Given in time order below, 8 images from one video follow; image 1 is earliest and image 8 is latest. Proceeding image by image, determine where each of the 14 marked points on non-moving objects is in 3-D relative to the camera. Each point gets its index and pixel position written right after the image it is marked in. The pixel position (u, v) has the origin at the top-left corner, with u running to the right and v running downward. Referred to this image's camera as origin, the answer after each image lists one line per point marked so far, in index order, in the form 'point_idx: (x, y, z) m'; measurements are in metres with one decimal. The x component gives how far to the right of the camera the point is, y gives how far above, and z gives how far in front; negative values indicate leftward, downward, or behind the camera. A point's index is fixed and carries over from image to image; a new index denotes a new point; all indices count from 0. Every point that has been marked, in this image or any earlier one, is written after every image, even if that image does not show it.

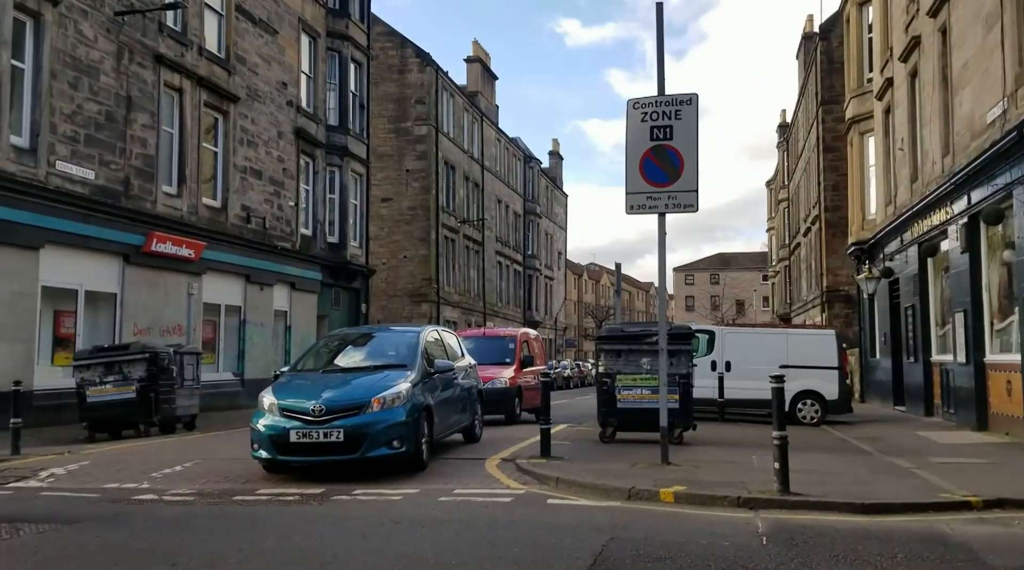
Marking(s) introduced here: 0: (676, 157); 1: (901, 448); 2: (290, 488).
0: (+1.7, +1.4, +11.5) m
1: (+5.5, -2.3, +15.4) m
2: (-2.1, -1.9, +9.9) m
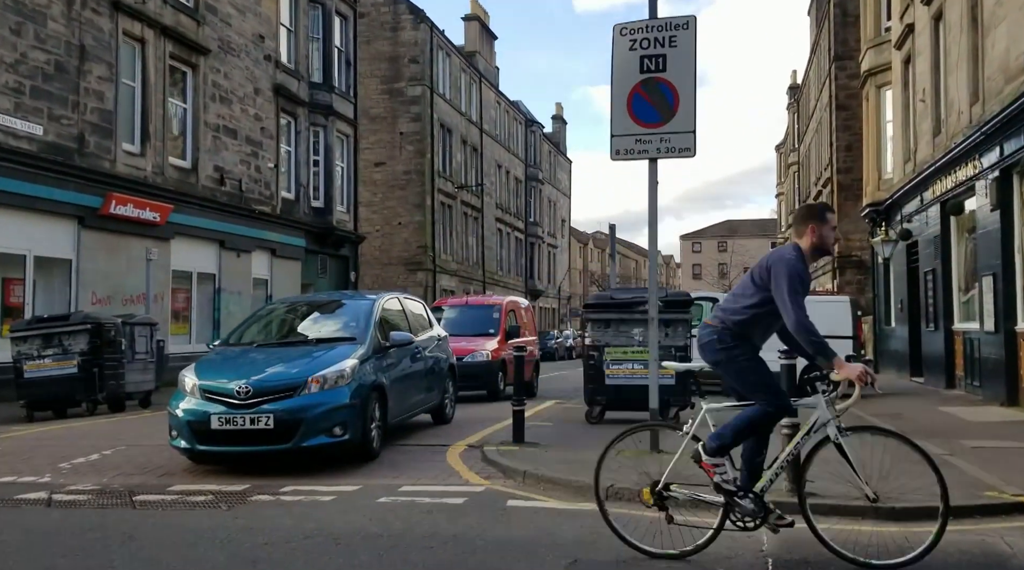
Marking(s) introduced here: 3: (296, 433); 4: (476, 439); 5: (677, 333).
0: (+1.4, +1.8, +9.9) m
1: (+5.3, -1.8, +13.8) m
2: (-2.4, -1.6, +8.4) m
3: (-1.7, -1.2, +8.5) m
4: (-0.4, -1.5, +10.3) m
5: (+1.9, -0.6, +12.4) m
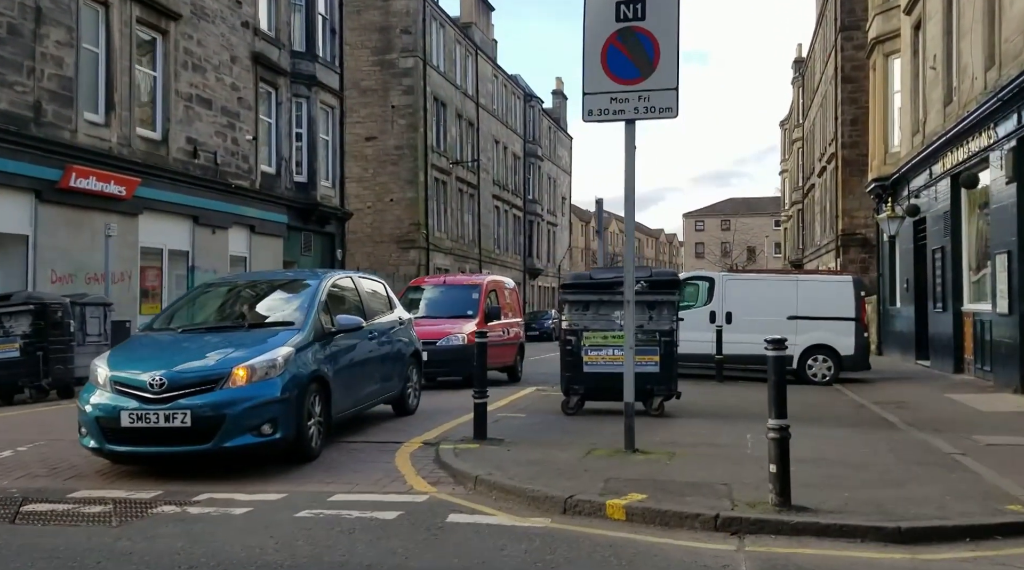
0: (+1.1, +2.0, +8.8) m
1: (+5.0, -1.6, +12.7) m
2: (-2.7, -1.4, +7.4) m
3: (-2.1, -1.0, +7.5) m
4: (-0.7, -1.3, +9.2) m
5: (+1.6, -0.3, +11.4) m
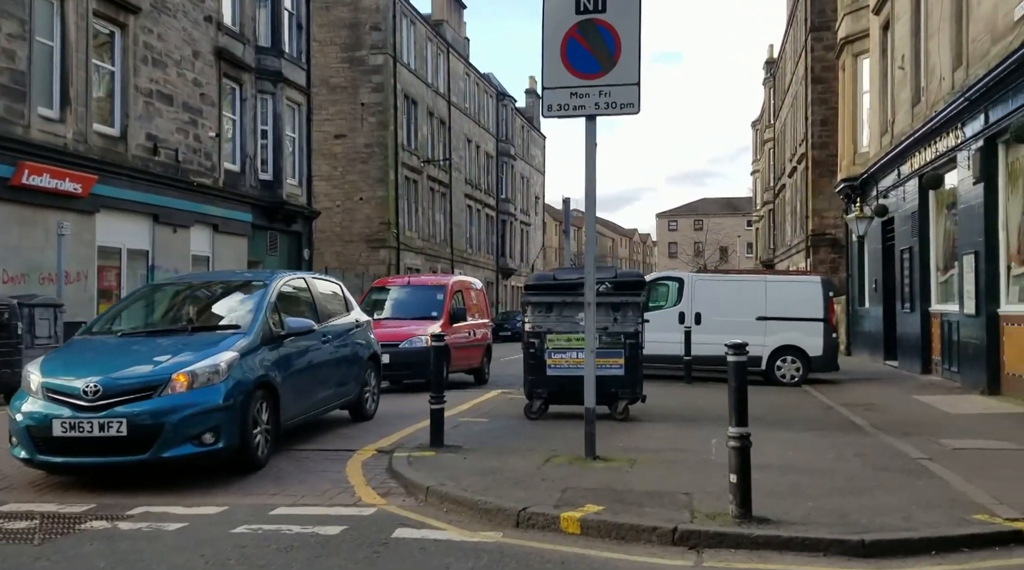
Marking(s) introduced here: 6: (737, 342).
0: (+0.8, +2.0, +8.5) m
1: (+4.5, -1.6, +12.6) m
2: (-3.0, -1.4, +7.0) m
3: (-2.4, -1.0, +7.1) m
4: (-1.0, -1.3, +8.9) m
5: (+1.2, -0.4, +11.1) m
6: (+1.4, -0.4, +6.7) m
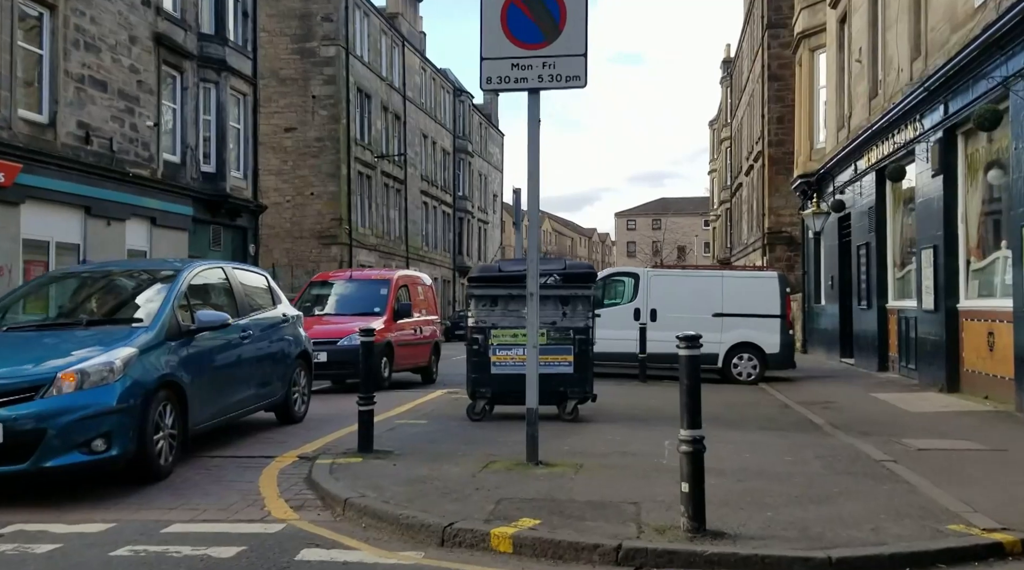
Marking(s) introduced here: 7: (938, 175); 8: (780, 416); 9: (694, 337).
0: (+0.3, +2.0, +7.9) m
1: (+3.9, -1.5, +12.1) m
2: (-3.4, -1.3, +6.2) m
3: (-2.8, -1.0, +6.3) m
4: (-1.5, -1.2, +8.2) m
5: (+0.6, -0.3, +10.5) m
6: (+1.0, -0.3, +6.1) m
7: (+6.2, +1.6, +15.5) m
8: (+3.1, -1.5, +12.2) m
9: (+1.0, -0.3, +6.1) m
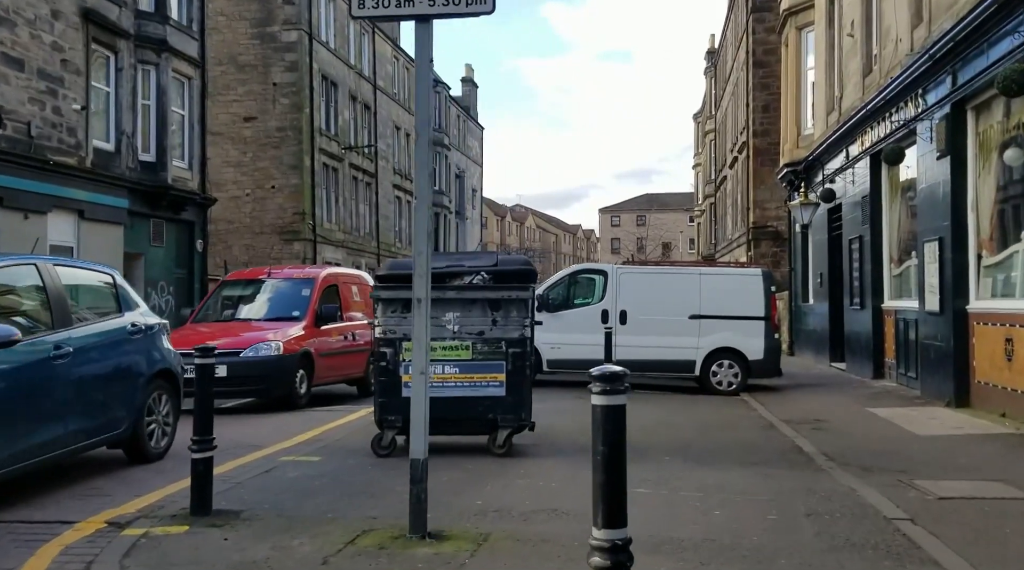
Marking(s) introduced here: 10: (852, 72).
0: (-0.3, +2.0, +5.8) m
1: (+3.2, -1.5, +10.1) m
2: (-4.0, -1.4, +4.2) m
3: (-3.4, -1.0, +4.3) m
4: (-2.1, -1.2, +6.2) m
5: (0.0, -0.3, +8.5) m
6: (+0.4, -0.3, +4.0) m
7: (+5.4, +1.6, +13.5) m
8: (+2.4, -1.5, +10.2) m
9: (+0.5, -0.3, +4.1) m
10: (+6.1, +3.8, +19.1) m
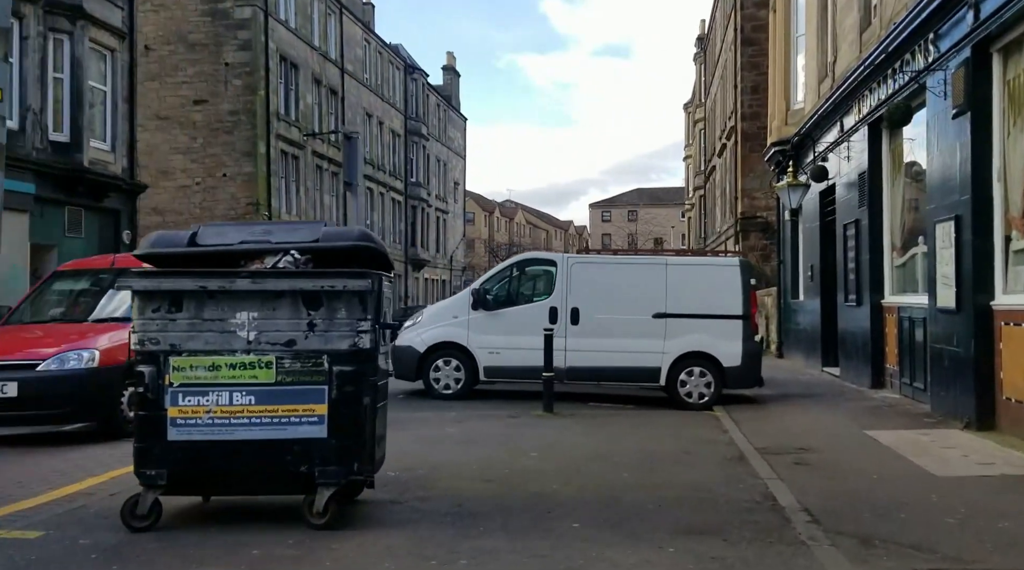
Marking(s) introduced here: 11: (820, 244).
0: (-1.2, +2.1, +3.1) m
1: (+2.3, -1.4, +7.3) m
2: (-4.9, -1.3, +1.4) m
3: (-4.3, -0.9, +1.5) m
4: (-3.0, -1.2, +3.4) m
5: (-0.9, -0.2, +5.7) m
6: (-0.5, -0.2, +1.3) m
7: (+4.5, +1.7, +10.8) m
8: (+1.5, -1.4, +7.5) m
9: (-0.4, -0.3, +1.3) m
10: (+5.1, +3.9, +16.4) m
11: (+5.5, +0.7, +19.1) m
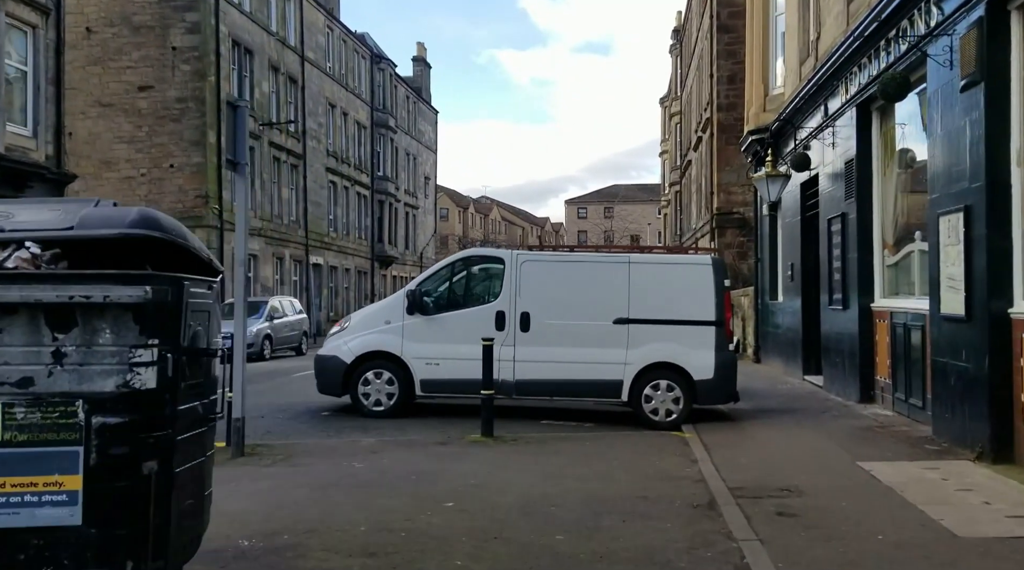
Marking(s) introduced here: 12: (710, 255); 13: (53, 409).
0: (-1.7, +2.0, +1.2) m
1: (+1.8, -1.5, +5.6) m
2: (-5.3, -1.3, -0.5) m
3: (-4.7, -1.0, -0.4) m
4: (-3.5, -1.2, +1.6) m
5: (-1.5, -0.2, +3.9) m
6: (-0.9, -0.3, -0.5) m
7: (+3.9, +1.7, +9.1) m
8: (+0.9, -1.4, +5.7) m
9: (-0.9, -0.3, -0.5) m
10: (+4.4, +3.9, +14.6) m
11: (+4.7, +0.7, +17.4) m
12: (+2.2, +0.4, +11.9) m
13: (-1.5, -0.4, +3.9) m
